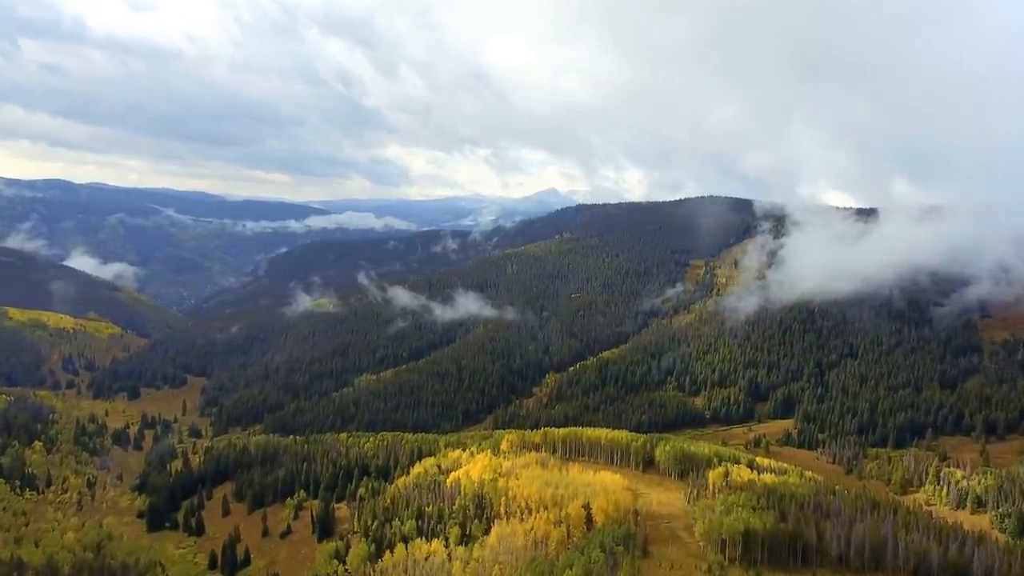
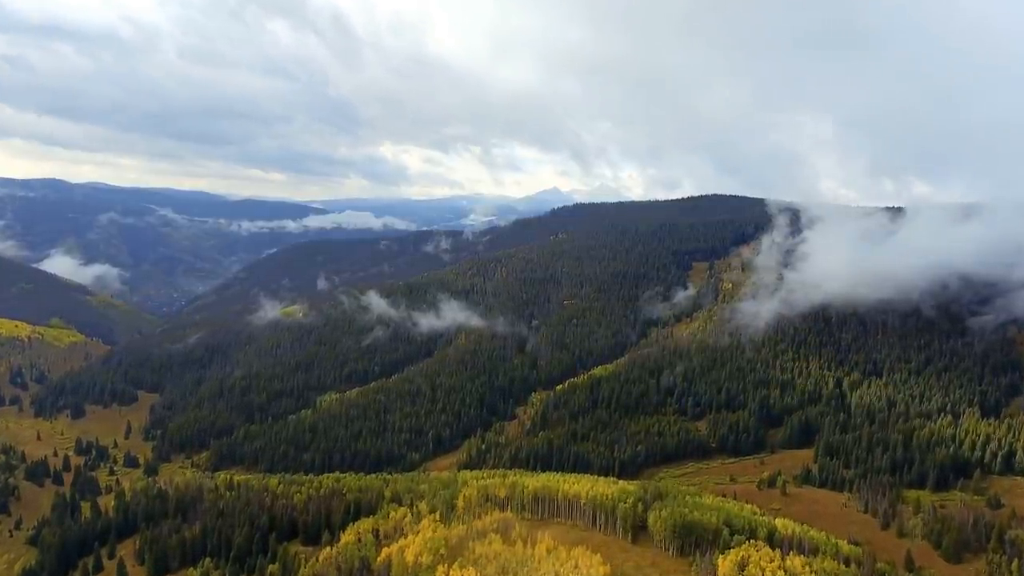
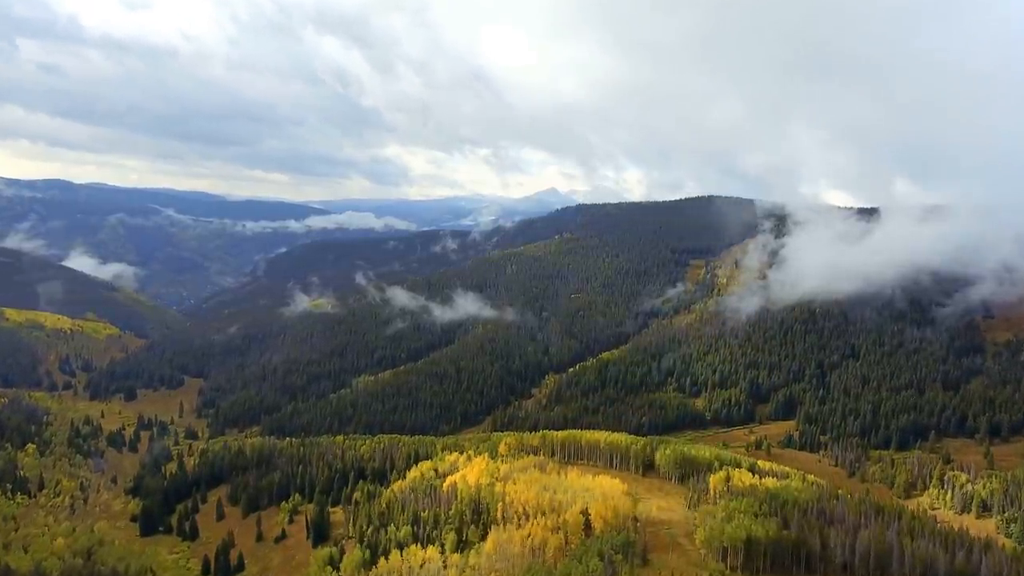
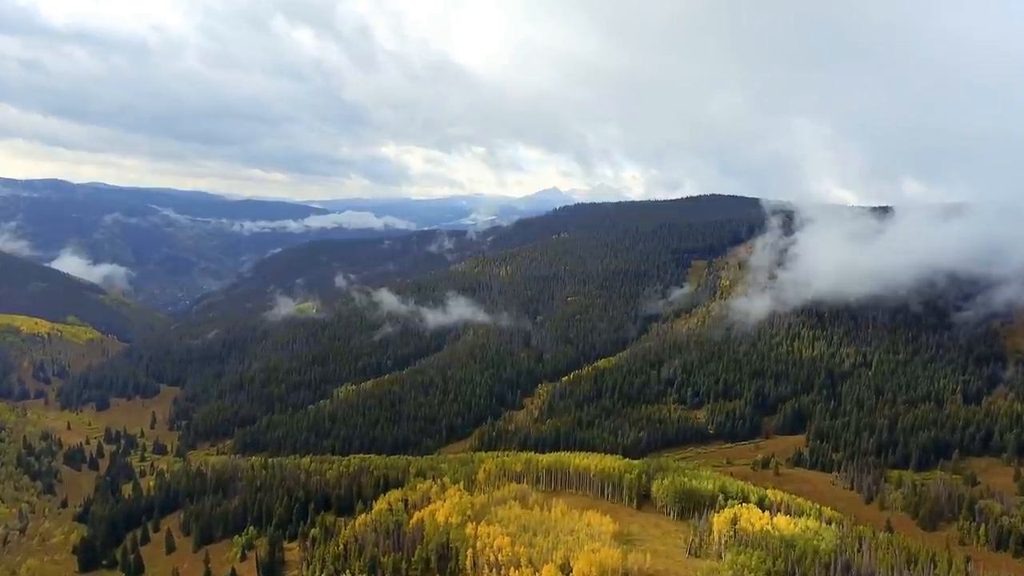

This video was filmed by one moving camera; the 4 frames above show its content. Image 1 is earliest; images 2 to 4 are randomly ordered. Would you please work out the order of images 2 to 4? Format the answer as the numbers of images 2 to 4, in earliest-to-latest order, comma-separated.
3, 4, 2
